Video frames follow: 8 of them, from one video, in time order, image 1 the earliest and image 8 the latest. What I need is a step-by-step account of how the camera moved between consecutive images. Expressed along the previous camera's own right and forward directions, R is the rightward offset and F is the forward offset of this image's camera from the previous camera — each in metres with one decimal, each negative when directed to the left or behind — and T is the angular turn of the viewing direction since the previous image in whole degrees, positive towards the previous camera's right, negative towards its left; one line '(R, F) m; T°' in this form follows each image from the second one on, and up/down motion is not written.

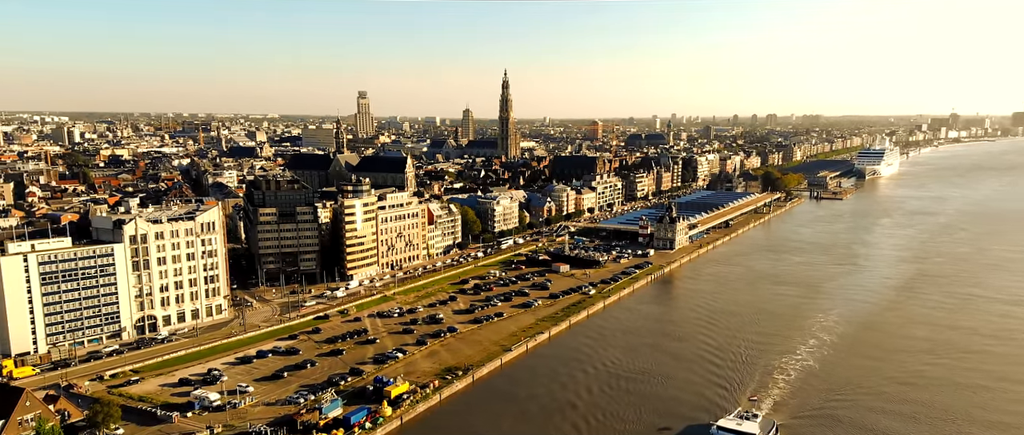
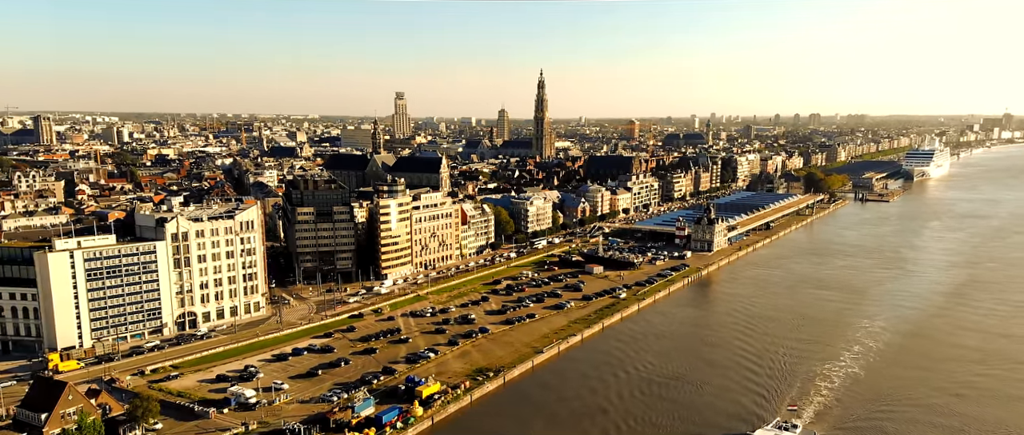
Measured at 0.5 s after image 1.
(+0.3, +0.4) m; -3°
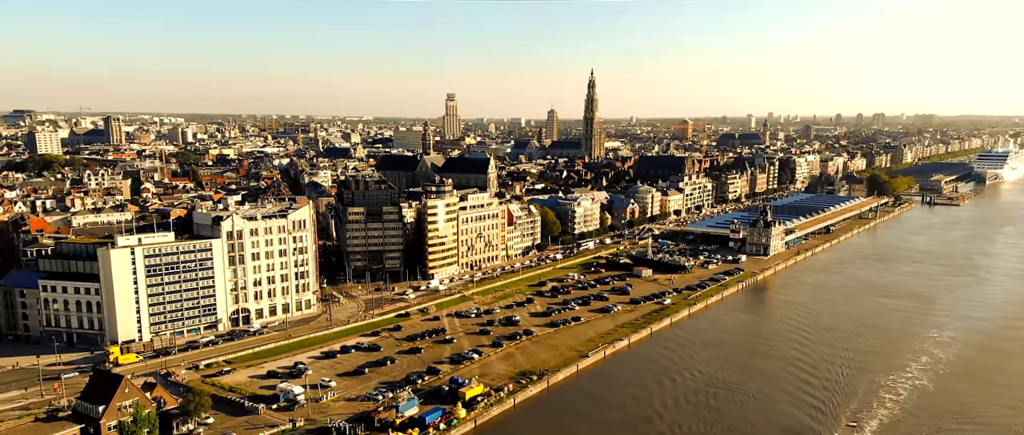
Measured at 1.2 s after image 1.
(+0.4, +0.6) m; -4°
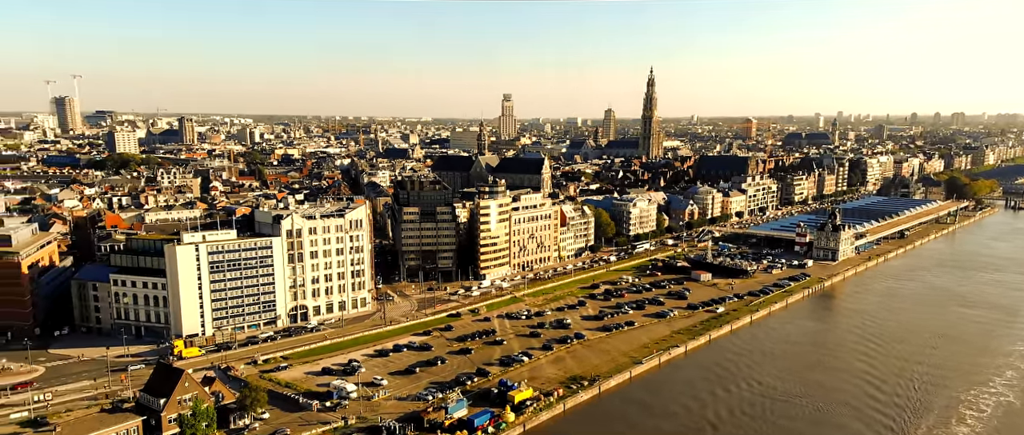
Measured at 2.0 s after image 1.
(+0.4, +0.9) m; -5°
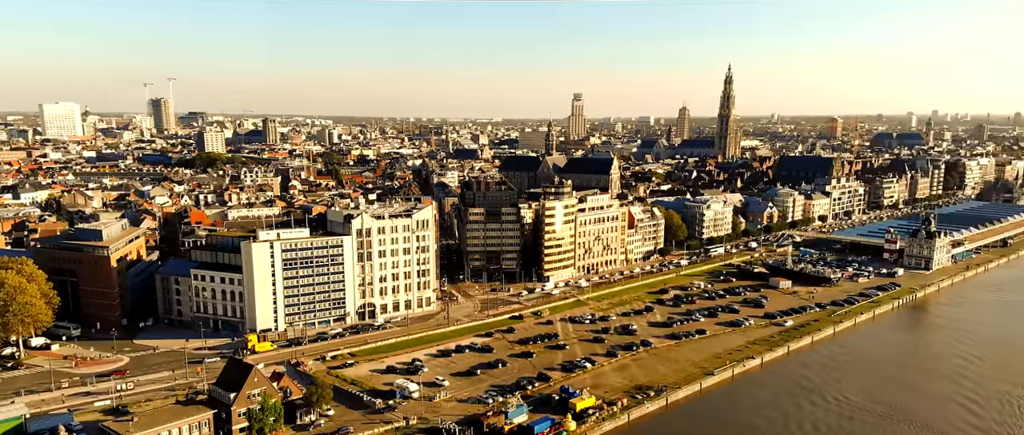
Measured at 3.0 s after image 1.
(+0.4, +1.2) m; -6°
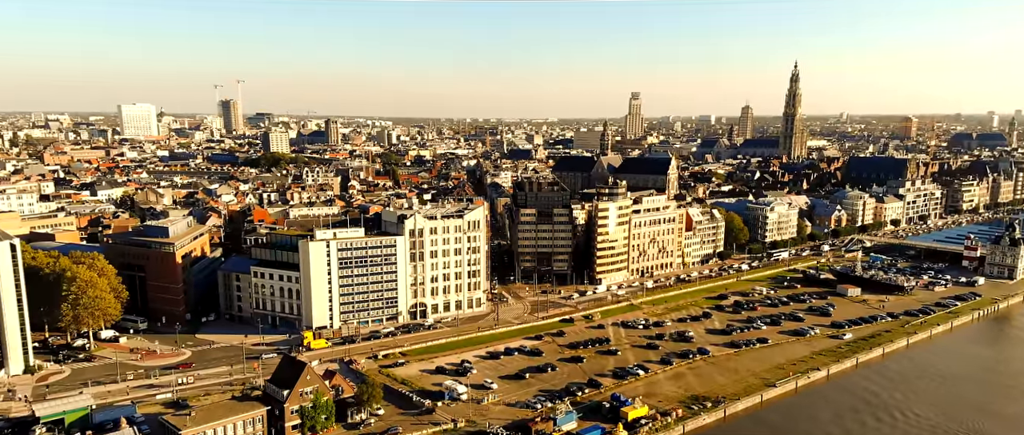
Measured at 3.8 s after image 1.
(+0.3, +1.0) m; -5°
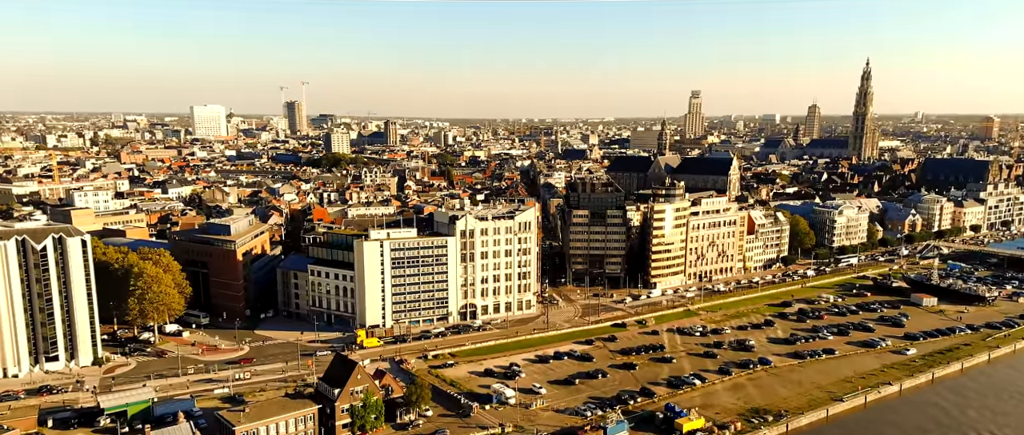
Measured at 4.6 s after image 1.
(+0.3, +1.0) m; -4°
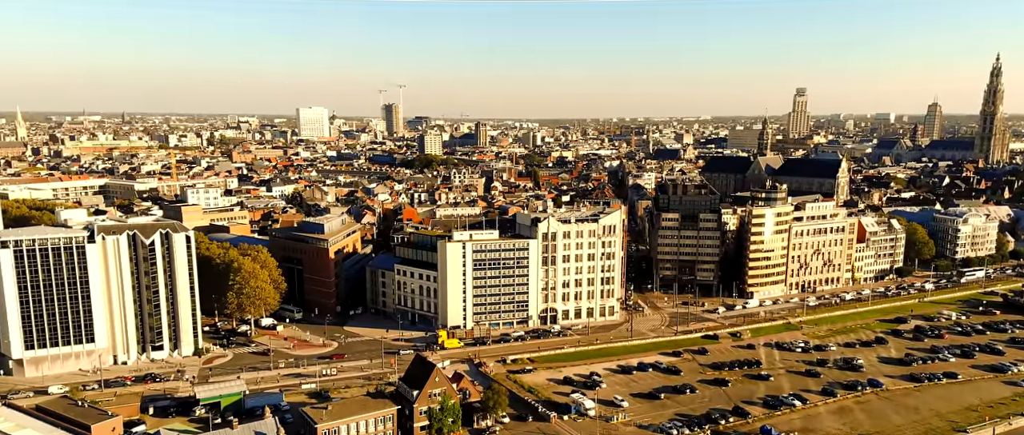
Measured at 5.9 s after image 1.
(+0.3, +1.6) m; -7°
